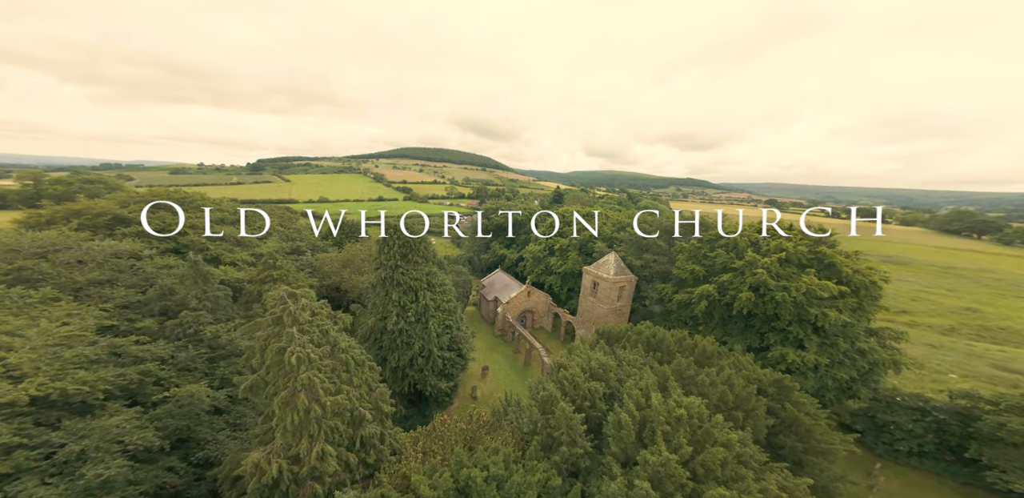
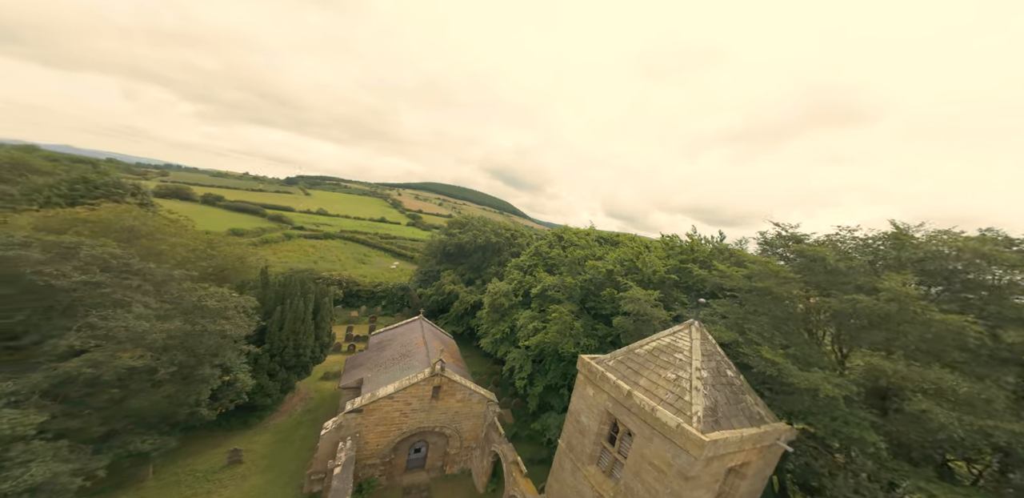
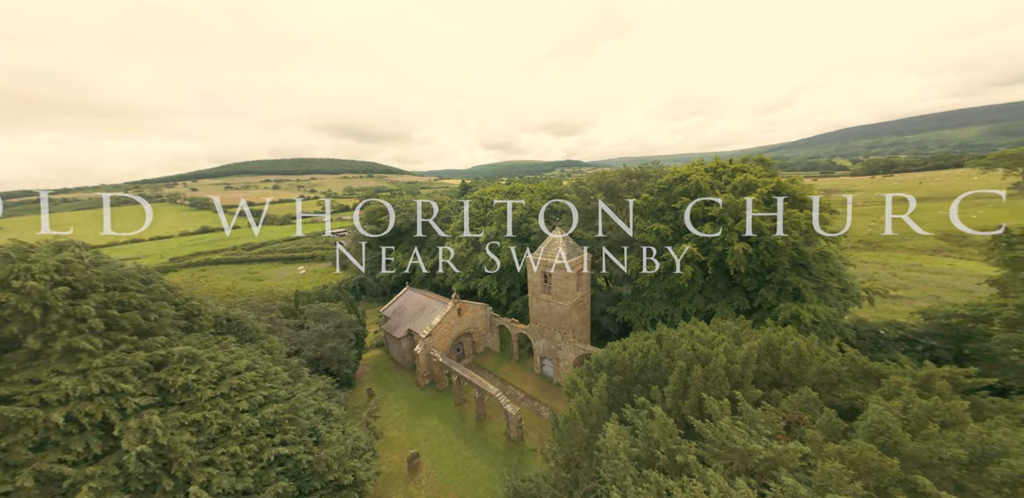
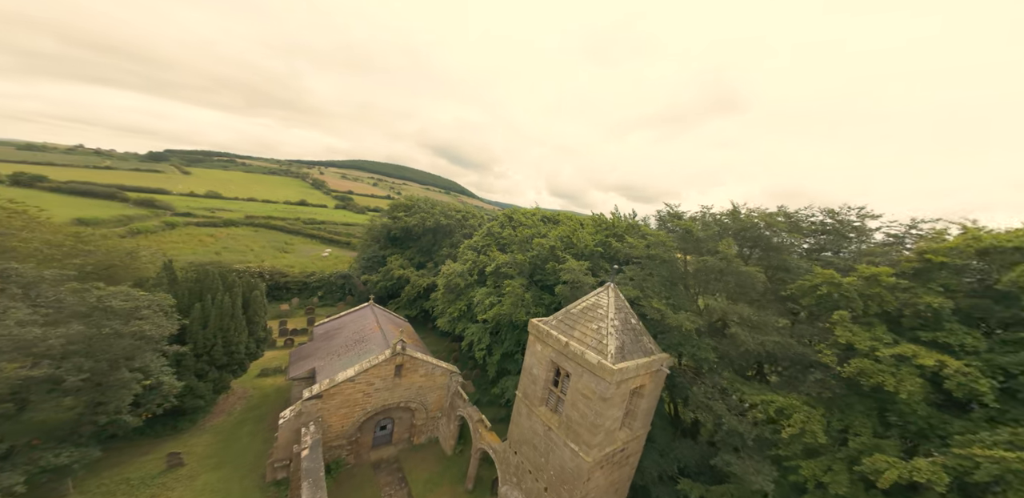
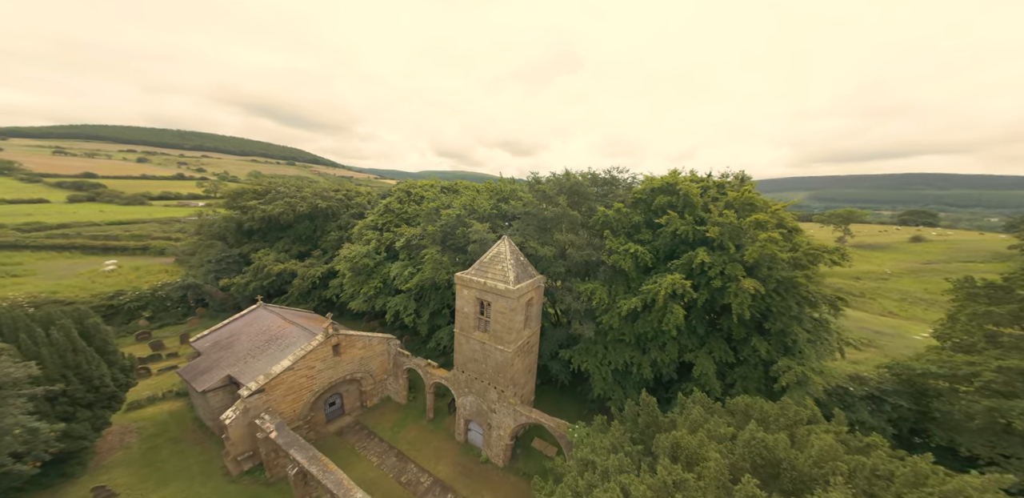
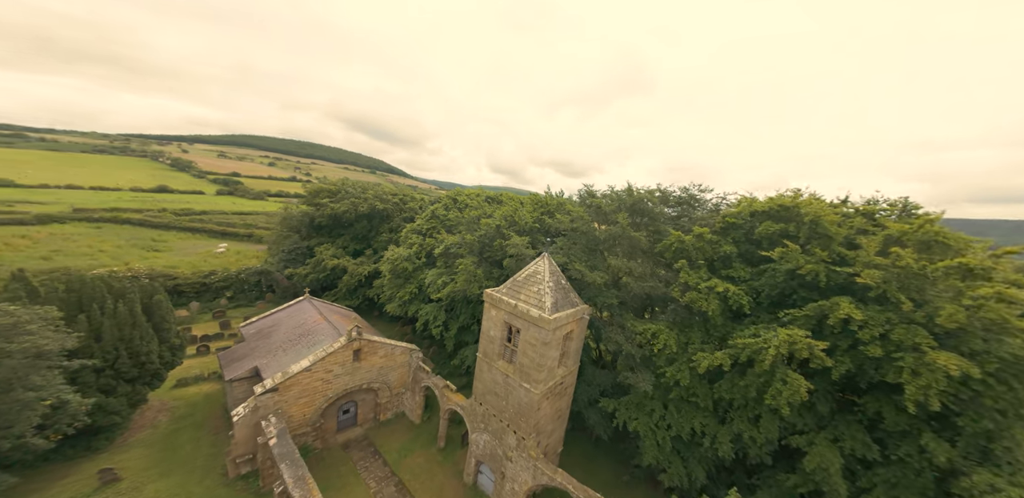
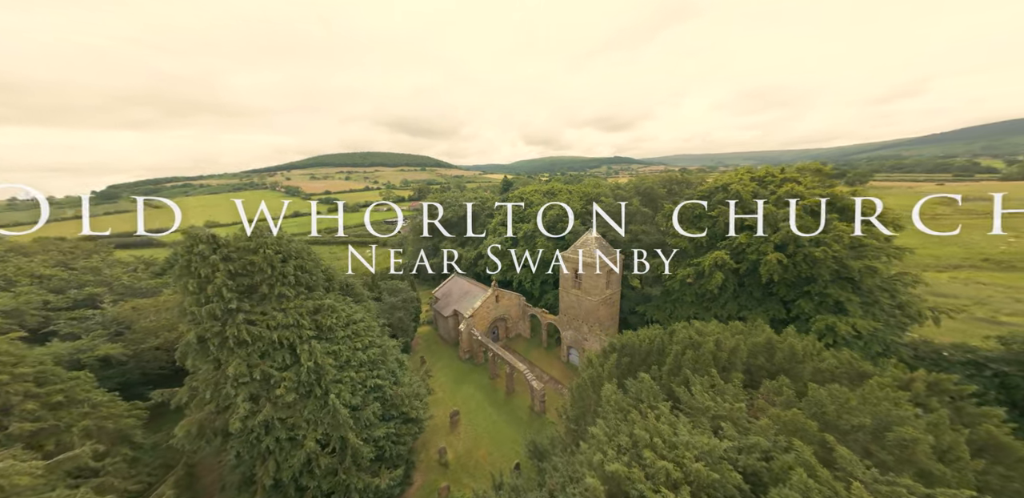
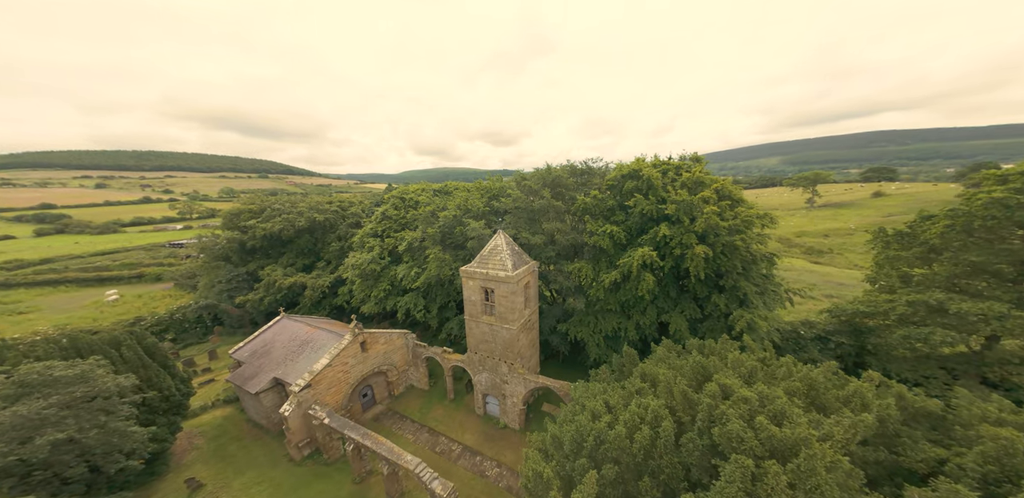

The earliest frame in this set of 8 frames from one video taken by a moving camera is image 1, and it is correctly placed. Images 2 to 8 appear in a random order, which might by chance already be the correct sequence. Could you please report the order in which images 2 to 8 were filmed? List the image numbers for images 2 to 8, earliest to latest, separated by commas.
7, 3, 8, 5, 6, 4, 2
